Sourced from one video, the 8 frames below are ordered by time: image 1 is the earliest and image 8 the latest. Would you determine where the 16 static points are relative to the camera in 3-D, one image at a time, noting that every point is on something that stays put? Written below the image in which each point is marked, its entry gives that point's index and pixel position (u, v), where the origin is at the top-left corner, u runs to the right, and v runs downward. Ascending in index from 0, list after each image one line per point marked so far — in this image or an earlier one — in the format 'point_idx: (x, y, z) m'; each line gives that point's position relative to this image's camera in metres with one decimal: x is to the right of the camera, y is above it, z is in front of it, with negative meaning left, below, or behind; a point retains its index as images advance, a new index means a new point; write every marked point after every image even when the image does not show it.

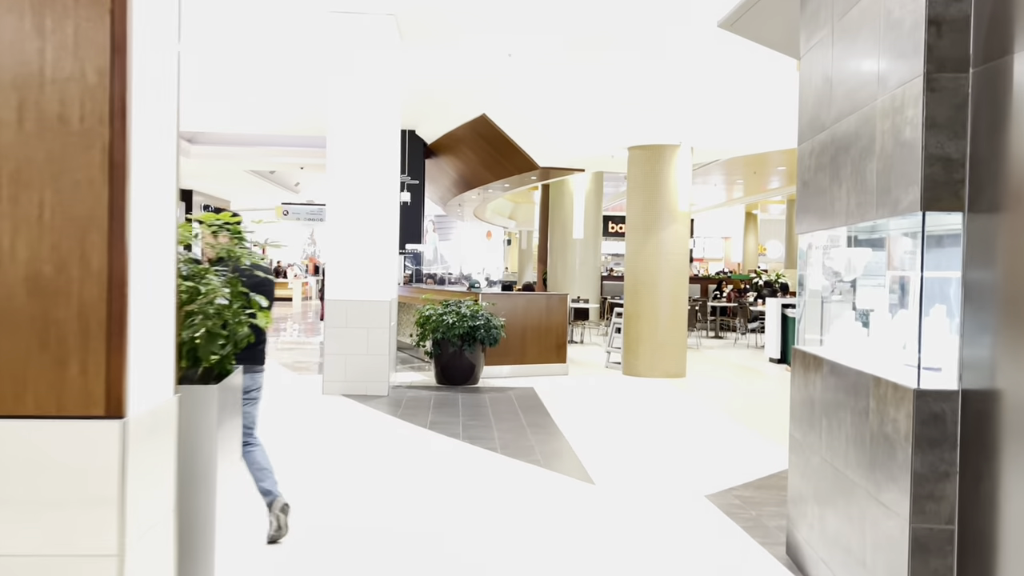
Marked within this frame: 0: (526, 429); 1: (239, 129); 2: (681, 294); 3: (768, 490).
0: (+0.1, -0.9, +6.0) m
1: (-4.1, +2.4, +13.6) m
2: (+1.7, -0.1, +8.9) m
3: (+1.3, -1.0, +4.4) m
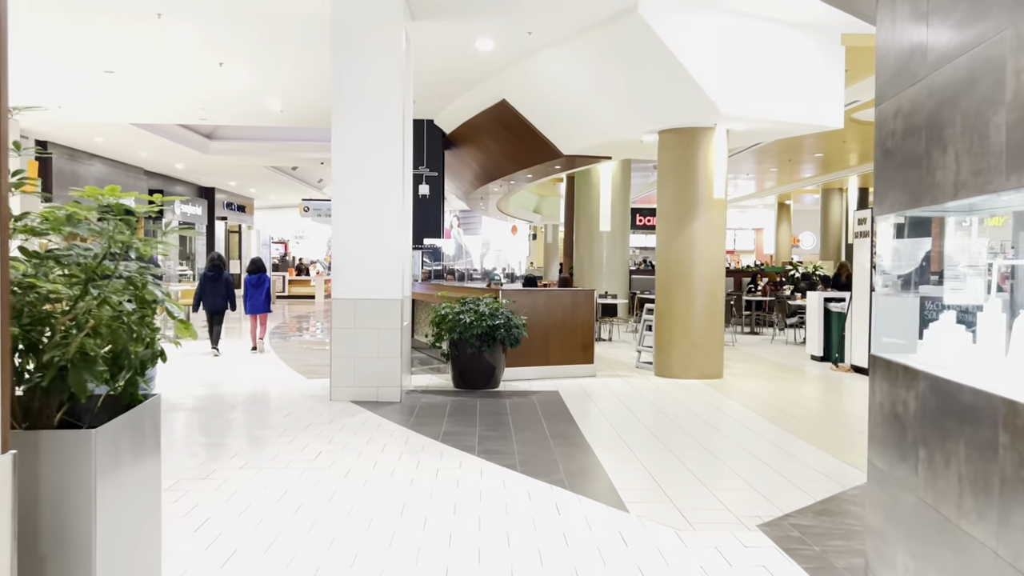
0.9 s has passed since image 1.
0: (+0.2, -0.9, +5.4) m
1: (-3.8, +2.4, +13.2) m
2: (+1.9, 0.0, +8.3) m
3: (+1.3, -1.0, +3.8) m
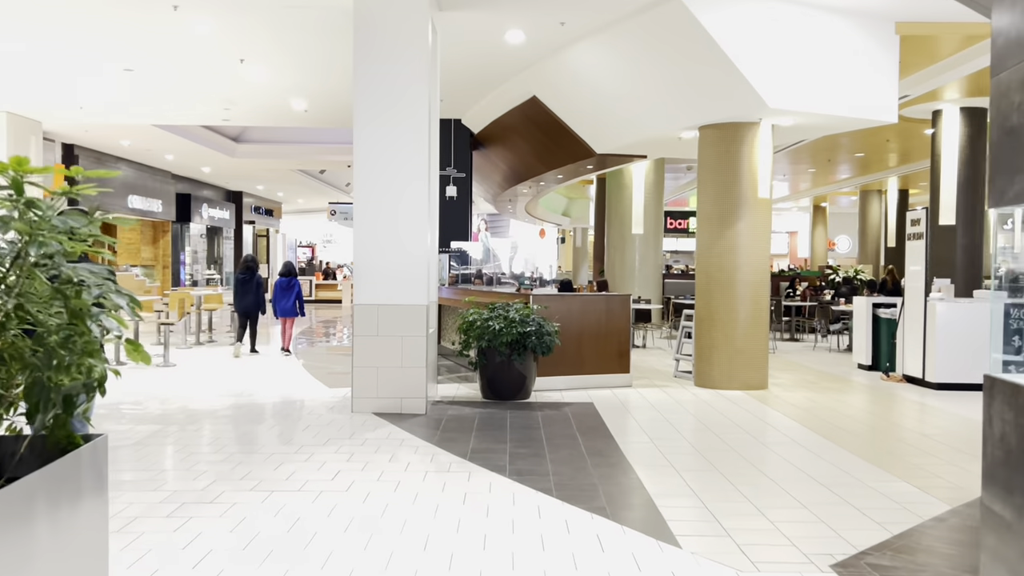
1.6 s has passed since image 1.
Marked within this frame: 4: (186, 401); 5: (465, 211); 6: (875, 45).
0: (+0.4, -1.0, +5.0) m
1: (-3.4, +2.4, +12.8) m
2: (+2.2, -0.1, +7.8) m
3: (+1.5, -1.0, +3.3) m
4: (-2.8, -1.0, +7.6) m
5: (-0.6, +1.0, +11.8) m
6: (+3.0, +2.0, +7.4) m
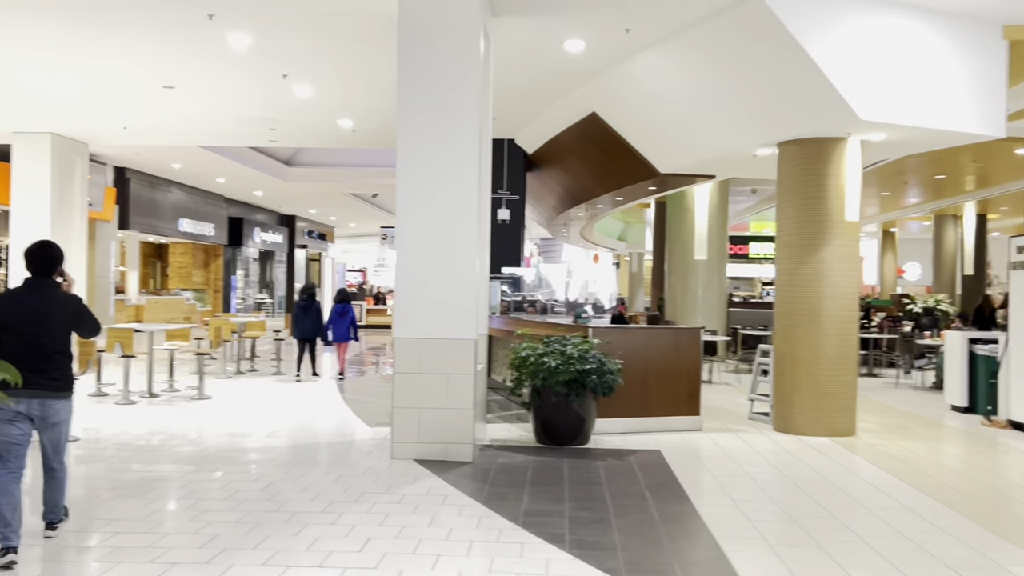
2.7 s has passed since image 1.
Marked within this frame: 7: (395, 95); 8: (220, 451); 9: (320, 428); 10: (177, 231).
0: (+0.7, -1.1, +4.2) m
1: (-2.6, +2.0, +12.4) m
2: (+2.6, -0.3, +7.0) m
3: (+1.7, -1.1, +2.5) m
4: (-2.3, -1.2, +7.0) m
5: (+0.1, +0.7, +11.2) m
6: (+3.5, +1.8, +6.6) m
7: (-1.2, +2.0, +9.0) m
8: (-2.1, -1.2, +6.5) m
9: (-1.6, -1.2, +7.4) m
10: (-6.9, +1.2, +18.4) m
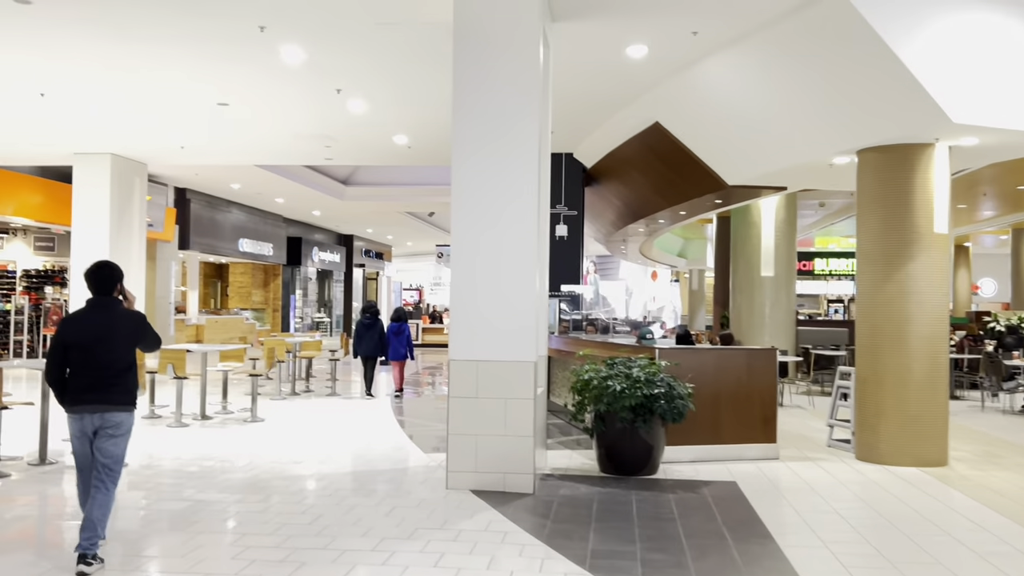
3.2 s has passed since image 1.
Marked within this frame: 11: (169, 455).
0: (+1.0, -1.2, +3.8) m
1: (-1.8, +1.7, +12.2) m
2: (+3.1, -0.5, +6.4) m
3: (+1.8, -1.2, +2.0) m
4: (-1.9, -1.3, +6.8) m
5: (+0.8, +0.4, +10.8) m
6: (+3.9, +1.6, +6.1) m
7: (-0.6, +1.8, +8.8) m
8: (-1.7, -1.3, +6.3) m
9: (-1.1, -1.3, +7.1) m
10: (-5.7, +0.8, +18.5) m
11: (-2.7, -1.3, +7.1) m
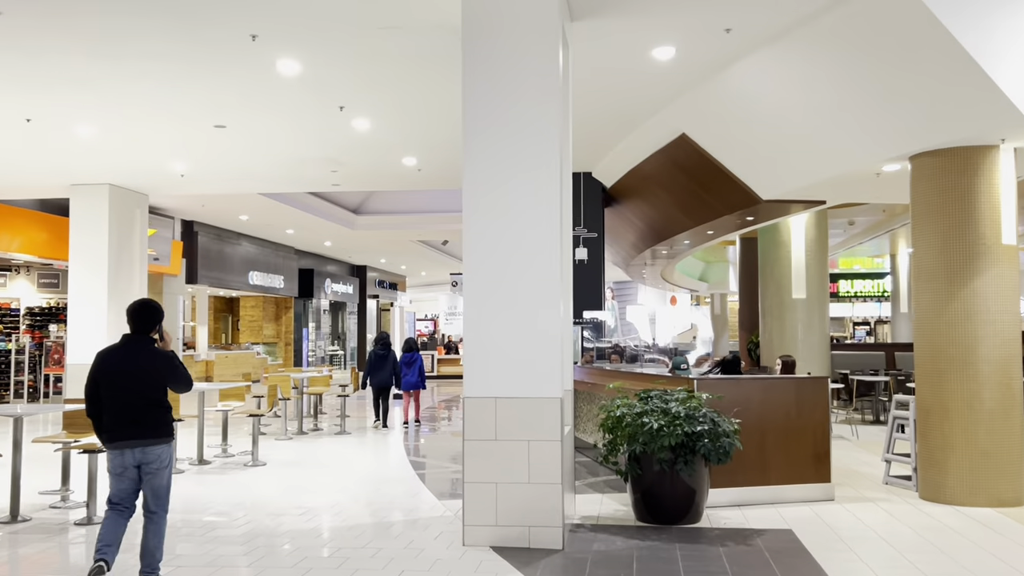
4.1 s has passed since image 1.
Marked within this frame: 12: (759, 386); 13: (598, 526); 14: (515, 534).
0: (+1.1, -1.3, +3.1) m
1: (-1.6, +1.3, +11.7) m
2: (+3.2, -0.6, +5.7) m
3: (+1.9, -1.2, +1.3) m
4: (-1.7, -1.6, +6.1) m
5: (+1.0, +0.1, +10.2) m
6: (+4.0, +1.6, +5.4) m
7: (-0.5, +1.5, +8.2) m
8: (-1.5, -1.5, +5.6) m
9: (-0.9, -1.5, +6.5) m
10: (-5.3, +0.1, +18.0) m
11: (-2.6, -1.6, +6.5) m
12: (+1.6, -0.6, +5.8) m
13: (+0.5, -1.4, +5.2) m
14: (0.0, -1.3, +4.8) m
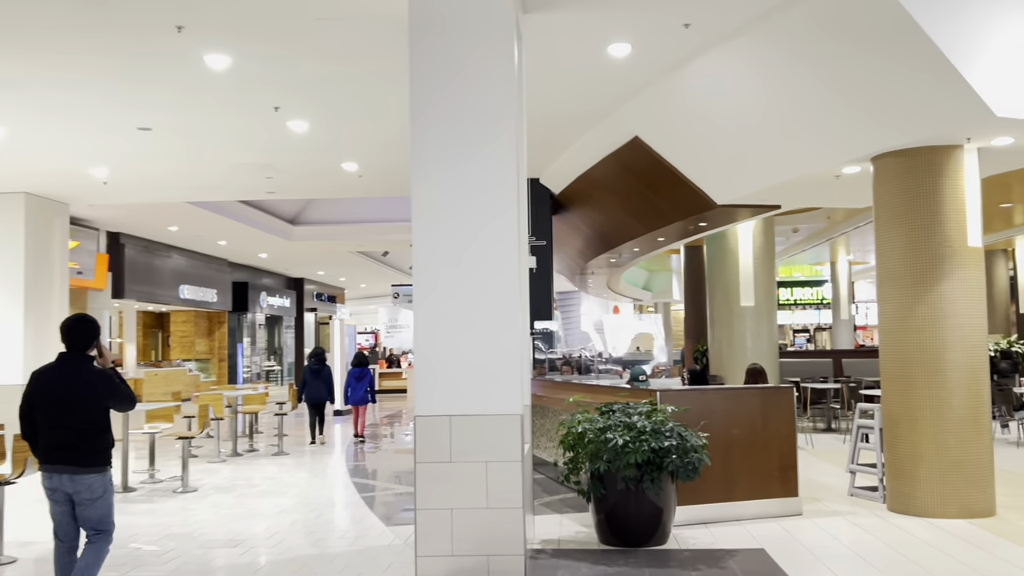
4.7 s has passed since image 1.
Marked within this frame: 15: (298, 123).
0: (+1.0, -1.3, +2.8) m
1: (-2.3, +1.2, +11.2) m
2: (+2.9, -0.6, +5.6) m
3: (+1.9, -1.1, +1.1) m
4: (-2.0, -1.6, +5.6) m
5: (+0.4, 0.0, +9.9) m
6: (+3.7, +1.5, +5.3) m
7: (-0.9, +1.4, +7.8) m
8: (-1.8, -1.6, +5.1) m
9: (-1.2, -1.6, +6.0) m
10: (-6.5, -0.2, +17.2) m
11: (-2.9, -1.7, +5.9) m
12: (+1.3, -0.7, +5.6) m
13: (+0.3, -1.4, +4.9) m
14: (-0.2, -1.4, +4.4) m
15: (-1.8, +1.4, +7.7) m
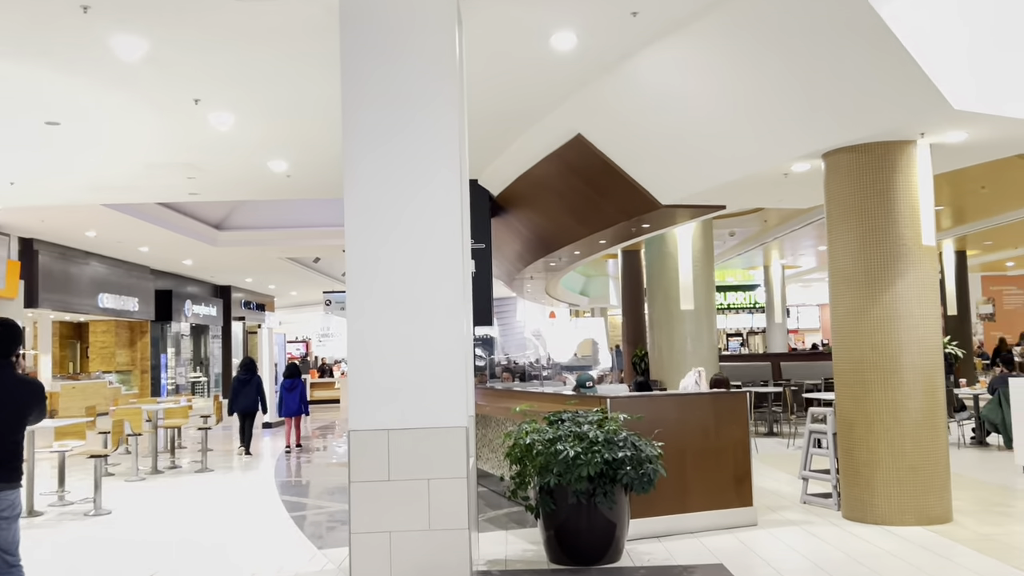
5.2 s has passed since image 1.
0: (+0.9, -1.3, +2.5) m
1: (-3.1, +1.1, +10.7) m
2: (+2.6, -0.6, +5.4) m
3: (+1.9, -1.1, +0.9) m
4: (-2.3, -1.7, +5.1) m
5: (-0.3, 0.0, +9.6) m
6: (+3.3, +1.6, +5.3) m
7: (-1.5, +1.4, +7.4) m
8: (-2.1, -1.6, +4.6) m
9: (-1.6, -1.6, +5.6) m
10: (-7.6, -0.3, +16.3) m
11: (-3.2, -1.7, +5.3) m
12: (+1.0, -0.7, +5.3) m
13: (0.0, -1.4, +4.5) m
14: (-0.4, -1.4, +4.0) m
15: (-2.4, +1.4, +7.2) m
